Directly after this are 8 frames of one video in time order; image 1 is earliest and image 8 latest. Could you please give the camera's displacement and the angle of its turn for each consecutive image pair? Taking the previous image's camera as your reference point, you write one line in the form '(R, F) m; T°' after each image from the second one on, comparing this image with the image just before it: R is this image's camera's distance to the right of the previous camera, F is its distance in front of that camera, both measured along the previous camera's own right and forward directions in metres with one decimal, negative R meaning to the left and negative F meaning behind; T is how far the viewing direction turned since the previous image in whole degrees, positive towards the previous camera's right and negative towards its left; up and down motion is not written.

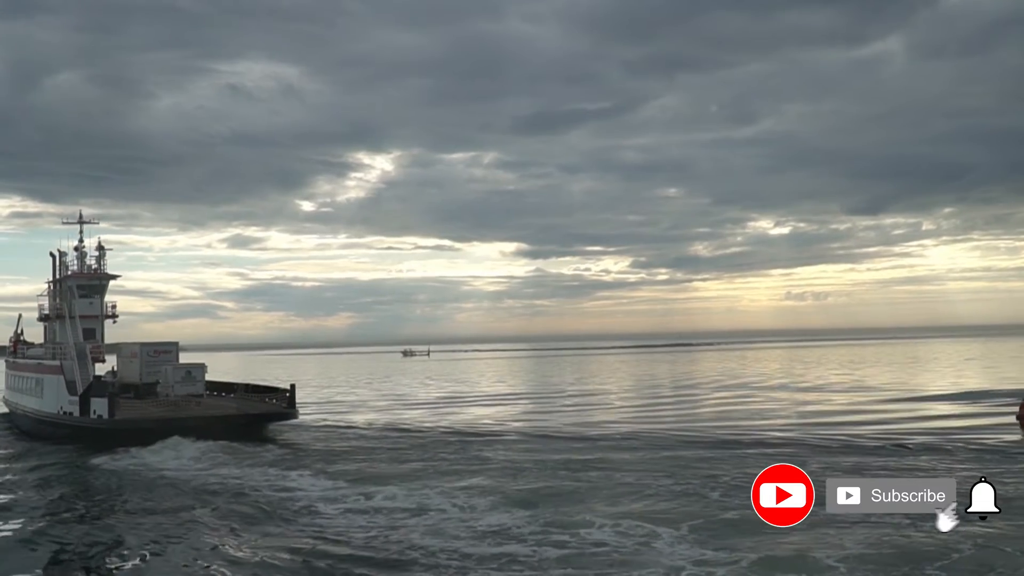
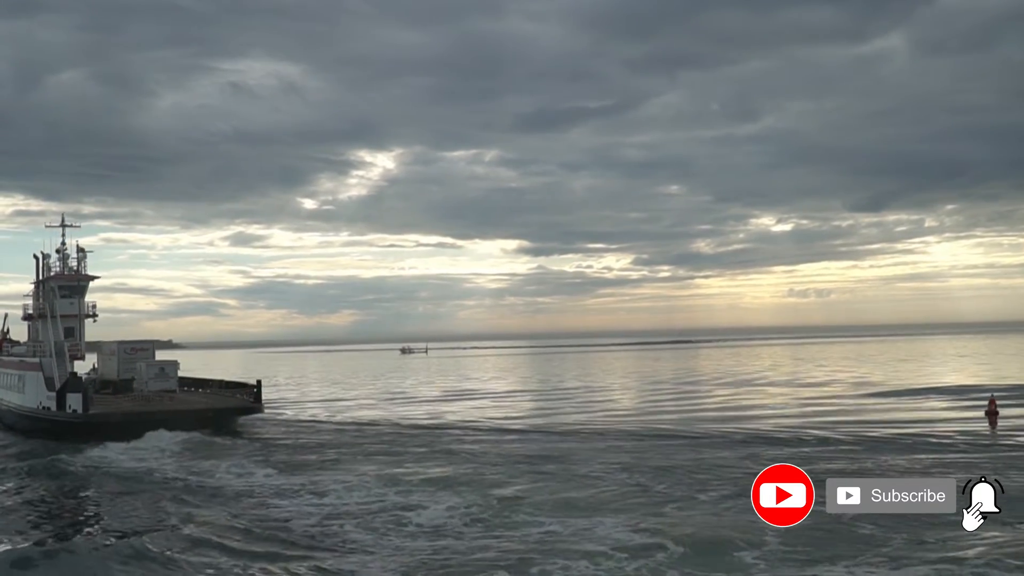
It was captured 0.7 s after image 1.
(-9.0, +2.1) m; 0°
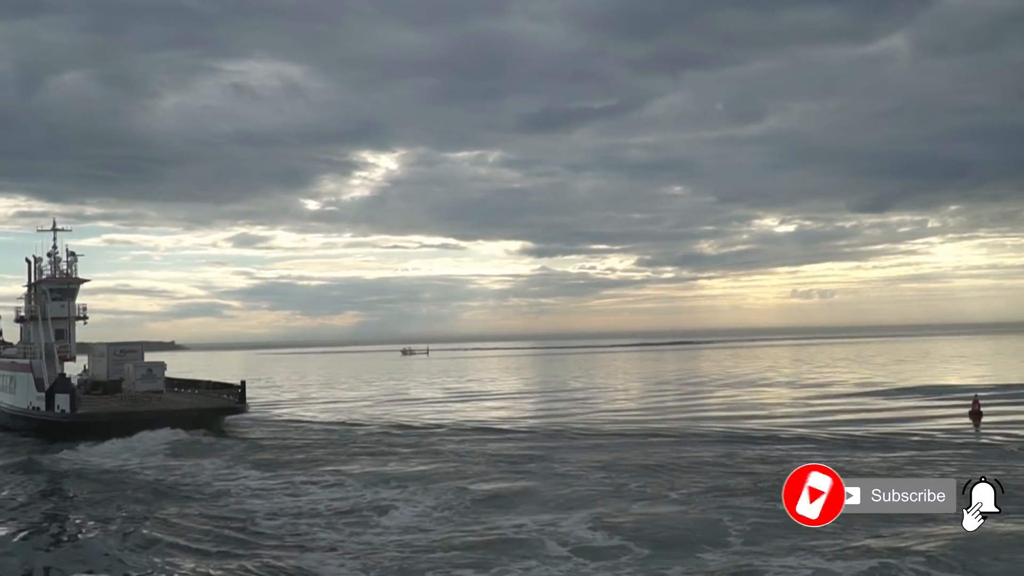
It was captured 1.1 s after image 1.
(+5.4, -0.2) m; 0°
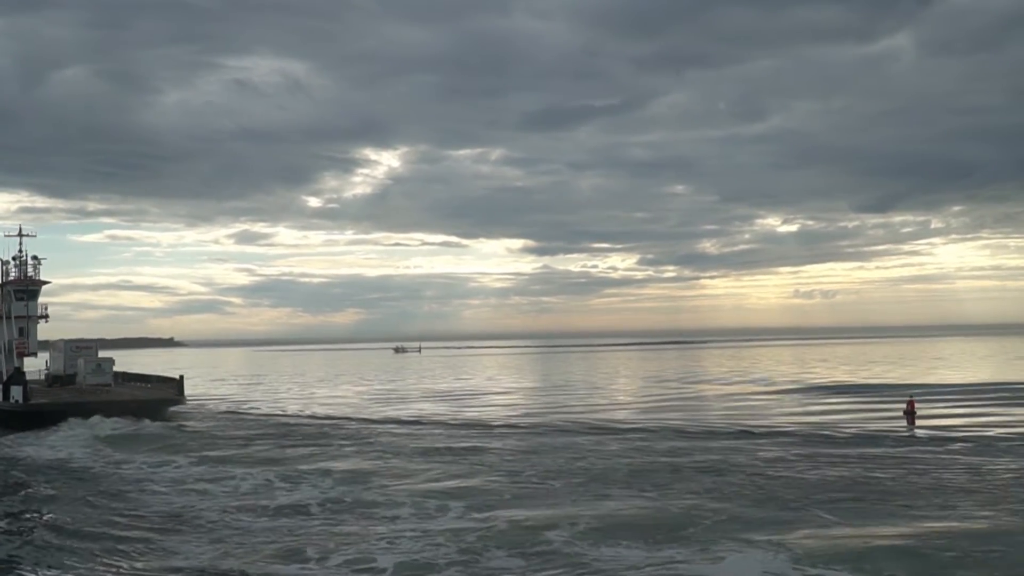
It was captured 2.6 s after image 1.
(+2.6, +5.9) m; 0°
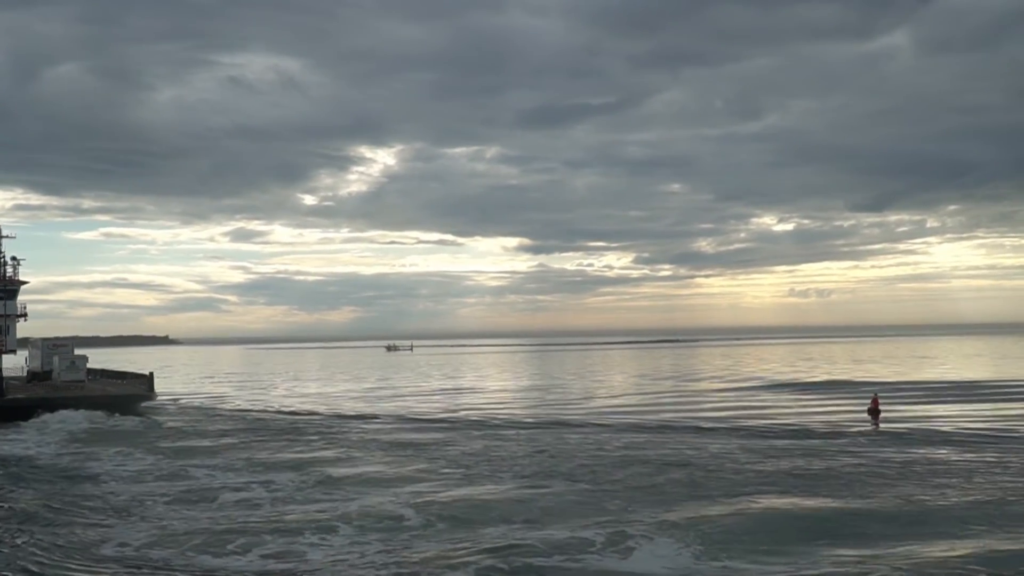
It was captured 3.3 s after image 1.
(+1.8, +0.1) m; 0°
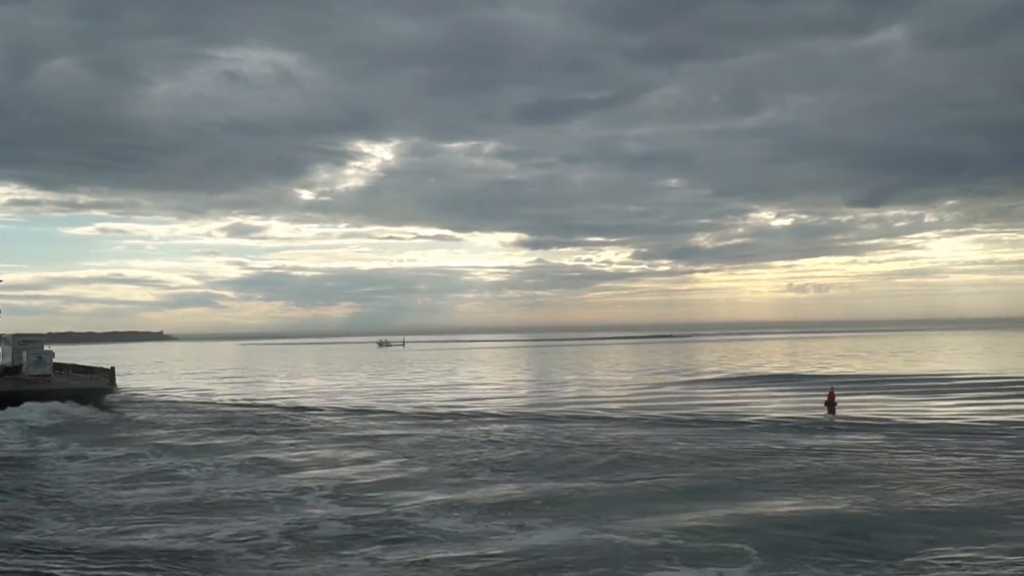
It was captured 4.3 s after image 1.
(+2.5, +0.3) m; 0°
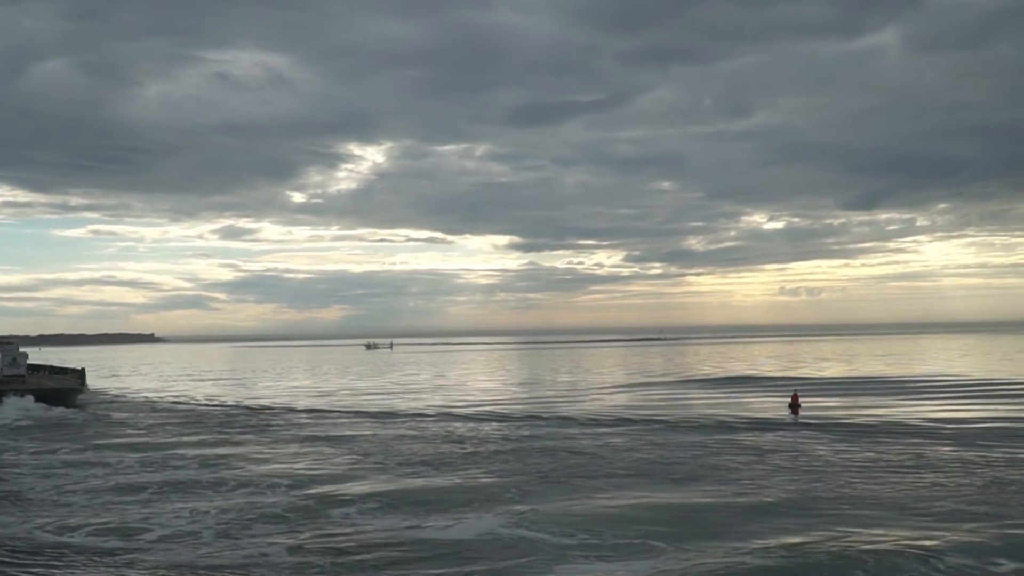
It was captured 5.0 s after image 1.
(+1.5, -0.2) m; 0°
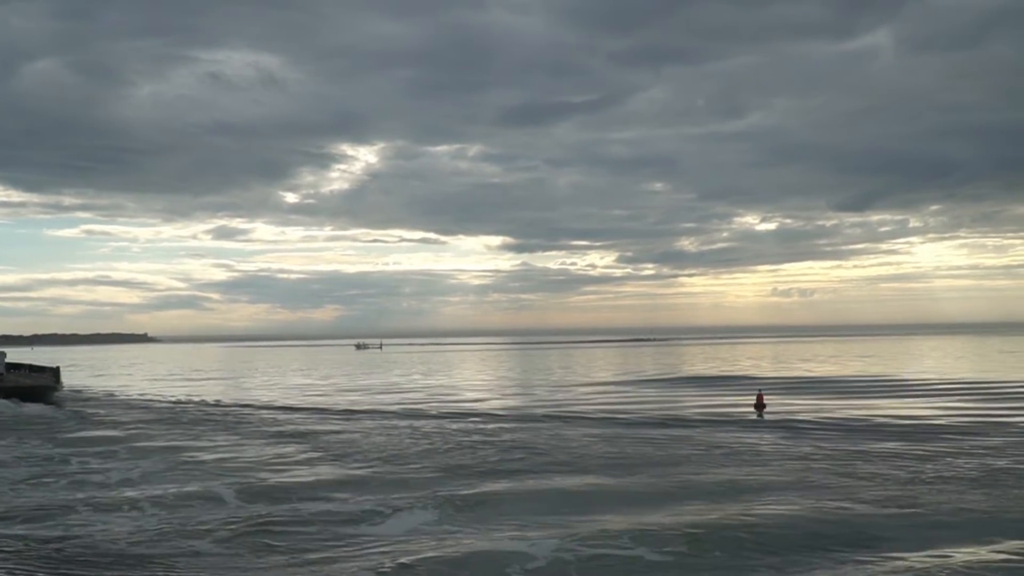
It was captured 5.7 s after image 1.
(+1.4, -0.4) m; 0°
